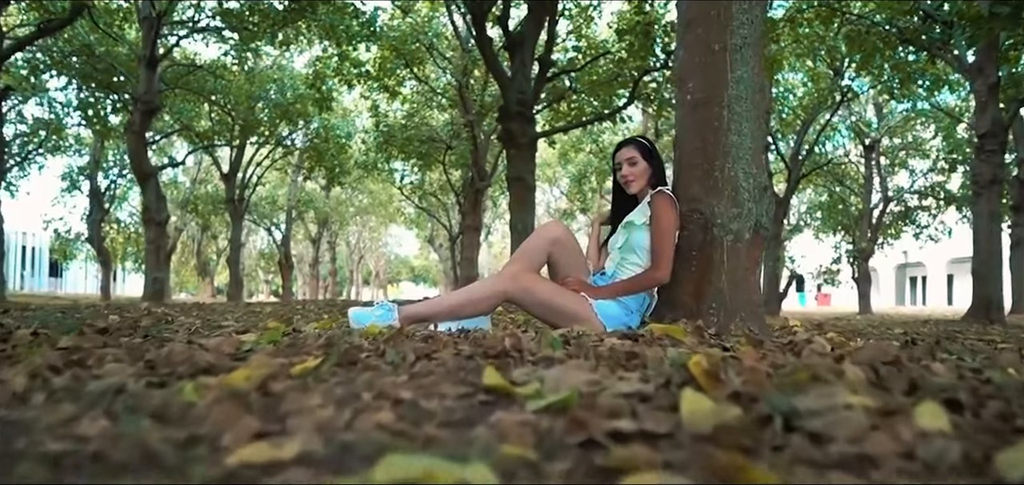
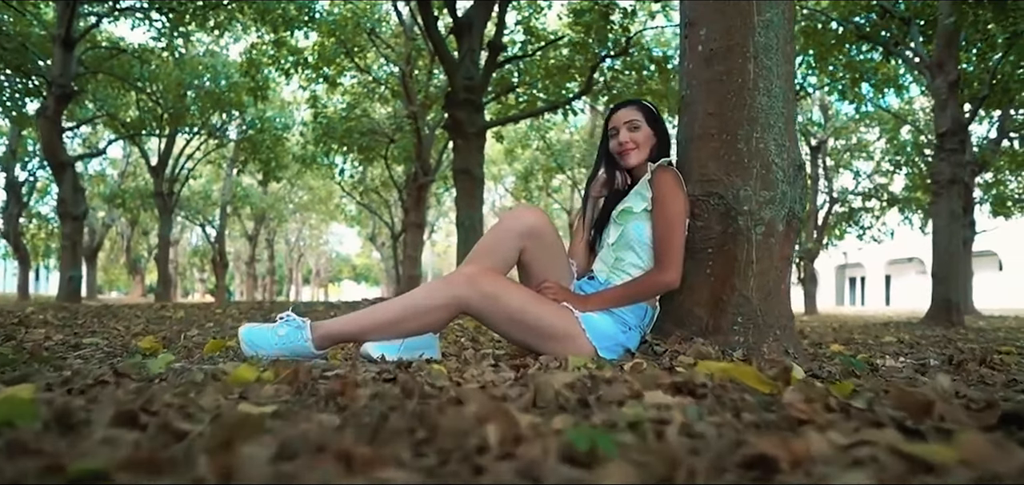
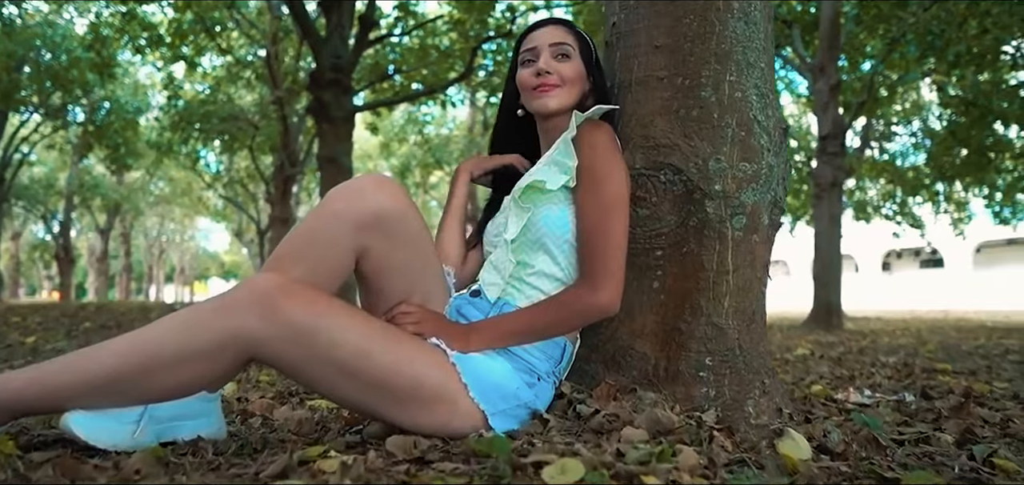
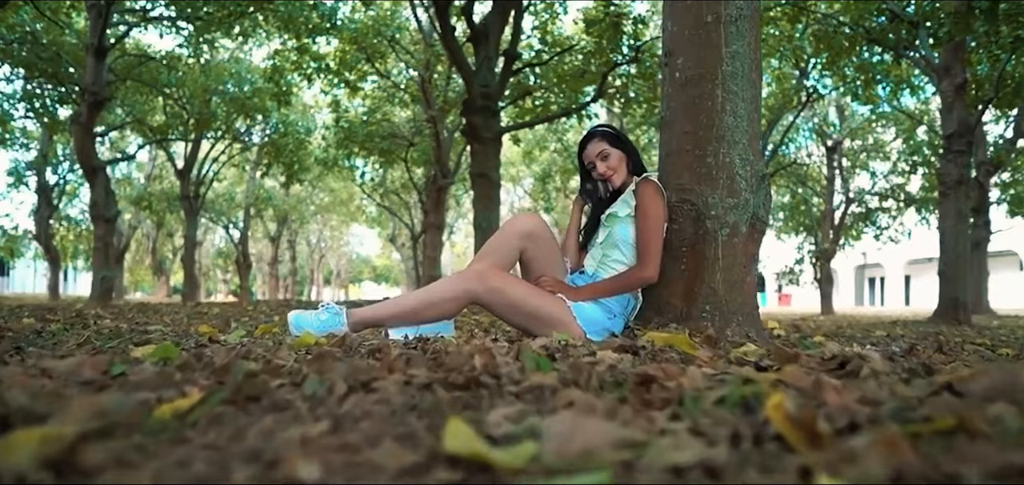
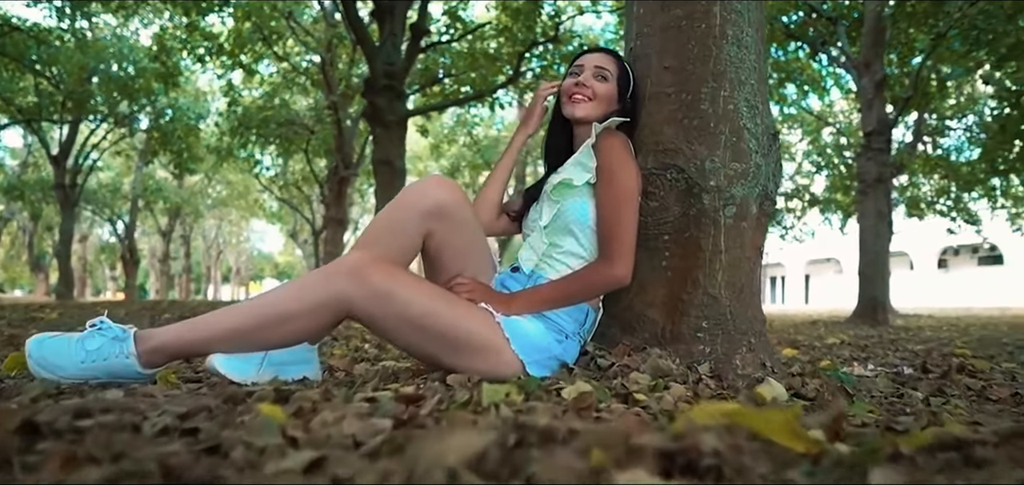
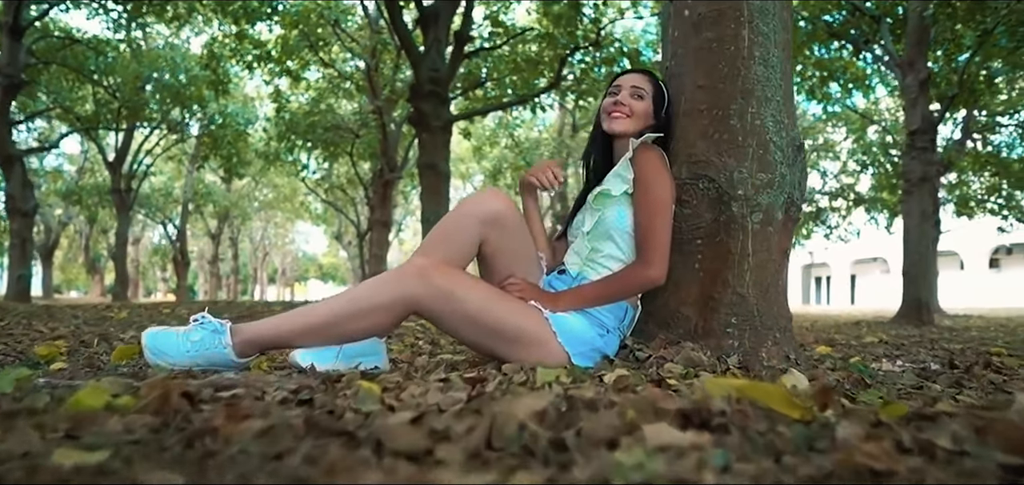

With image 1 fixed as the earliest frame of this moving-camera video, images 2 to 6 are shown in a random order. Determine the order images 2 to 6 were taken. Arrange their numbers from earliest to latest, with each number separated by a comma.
4, 2, 6, 5, 3
